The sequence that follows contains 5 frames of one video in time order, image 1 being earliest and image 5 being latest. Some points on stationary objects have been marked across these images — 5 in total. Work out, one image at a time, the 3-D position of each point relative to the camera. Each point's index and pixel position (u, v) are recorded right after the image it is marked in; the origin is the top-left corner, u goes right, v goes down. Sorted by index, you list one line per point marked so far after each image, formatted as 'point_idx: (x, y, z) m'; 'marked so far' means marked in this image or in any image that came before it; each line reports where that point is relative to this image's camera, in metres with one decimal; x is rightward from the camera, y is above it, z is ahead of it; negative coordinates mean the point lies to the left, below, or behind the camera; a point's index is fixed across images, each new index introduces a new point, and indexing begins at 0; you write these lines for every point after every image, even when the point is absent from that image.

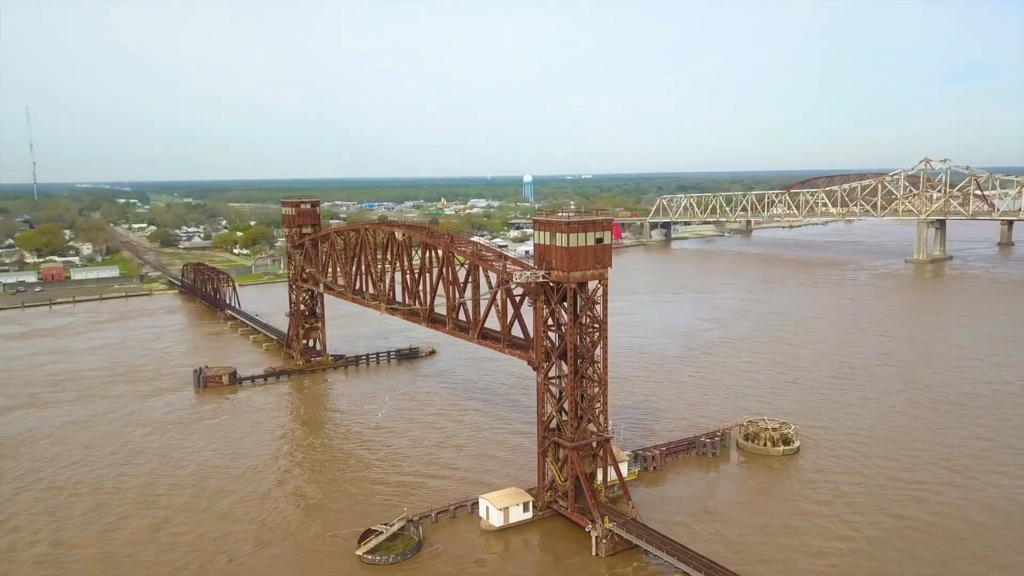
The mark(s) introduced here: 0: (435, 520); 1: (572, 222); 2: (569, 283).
0: (-1.8, -5.7, +19.7) m
1: (+1.3, +1.5, +18.3) m
2: (+1.3, +0.1, +18.6) m
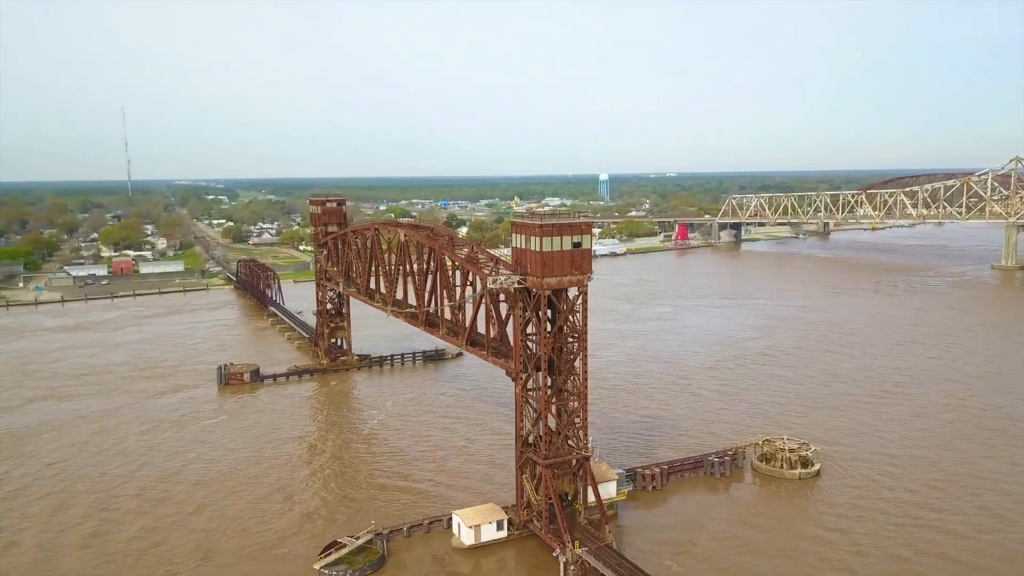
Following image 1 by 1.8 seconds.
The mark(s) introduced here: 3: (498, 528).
0: (-2.4, -5.8, +19.0) m
1: (+0.7, +1.3, +17.2) m
2: (+0.7, 0.0, +17.4) m
3: (-0.3, -5.5, +18.5) m
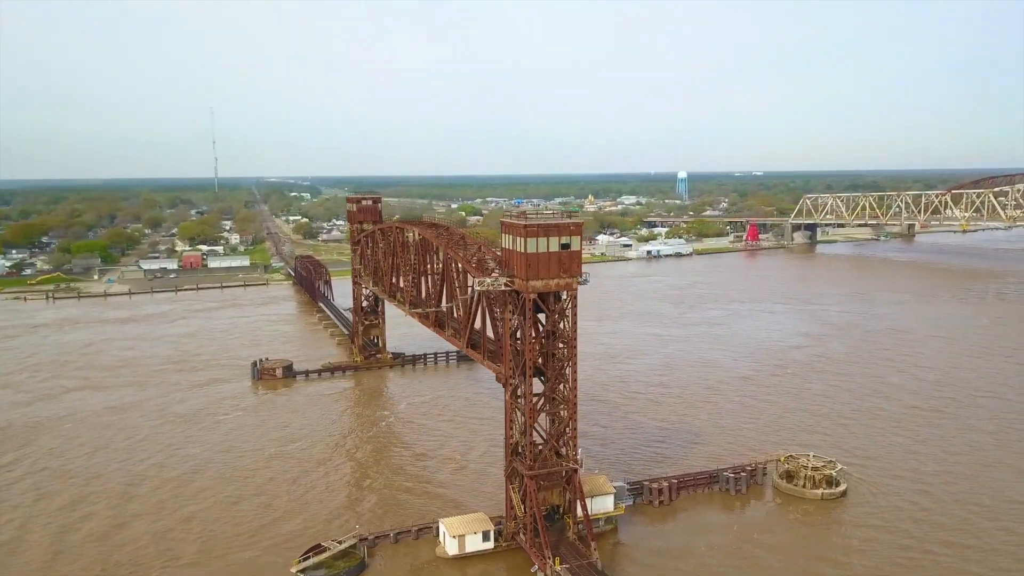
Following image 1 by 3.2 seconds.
0: (-2.7, -5.8, +18.5) m
1: (+0.4, +1.3, +16.5) m
2: (+0.4, -0.1, +16.7) m
3: (-0.6, -5.5, +17.9) m
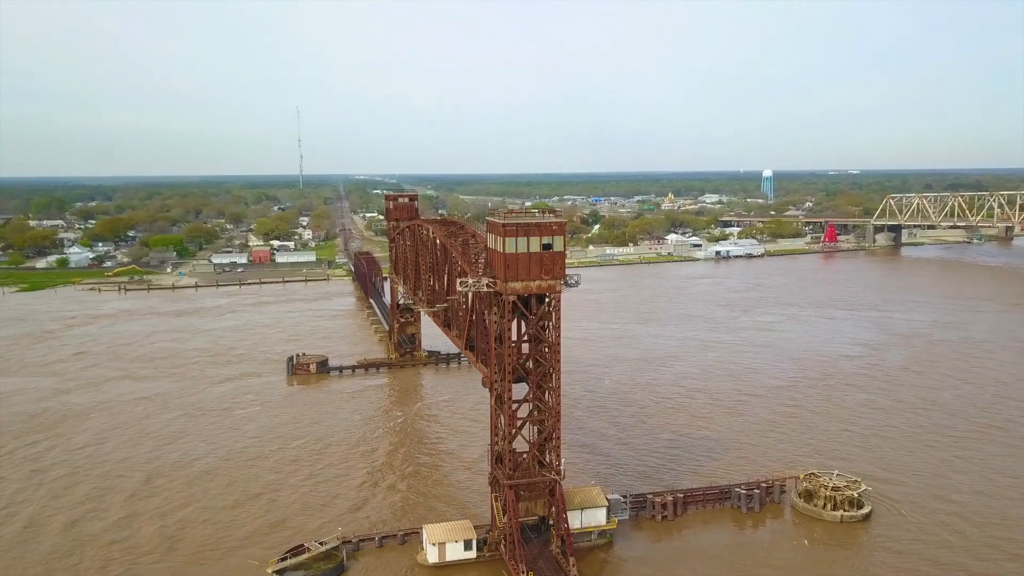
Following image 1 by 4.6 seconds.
0: (-3.0, -5.8, +18.2) m
1: (0.0, +1.2, +15.8) m
2: (-0.1, -0.1, +16.0) m
3: (-1.0, -5.6, +17.3) m
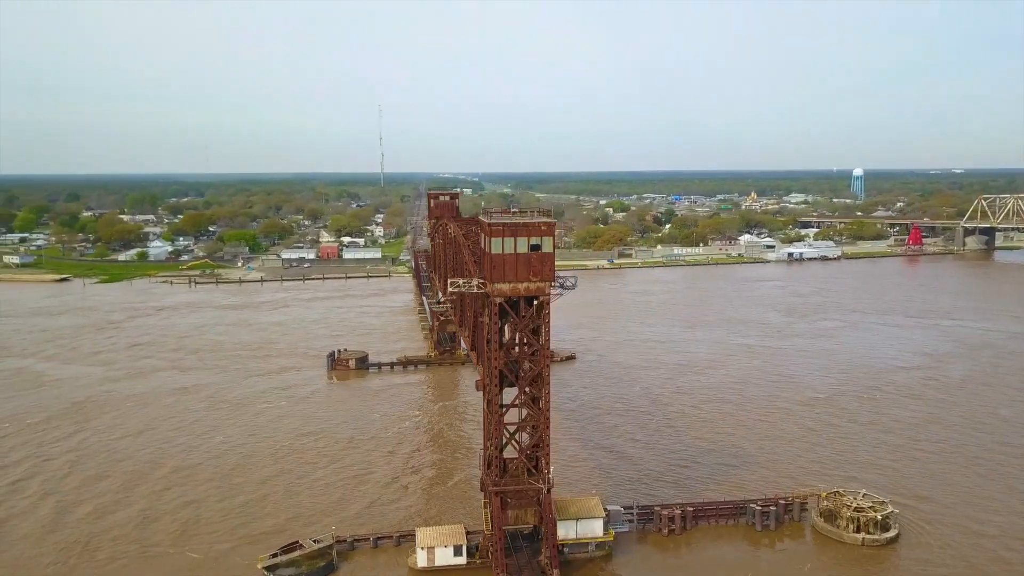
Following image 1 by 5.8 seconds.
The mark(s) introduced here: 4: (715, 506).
0: (-3.1, -5.7, +18.1) m
1: (-0.3, +1.2, +15.3) m
2: (-0.3, -0.2, +15.6) m
3: (-1.2, -5.6, +17.0) m
4: (+4.9, -5.2, +19.4) m
